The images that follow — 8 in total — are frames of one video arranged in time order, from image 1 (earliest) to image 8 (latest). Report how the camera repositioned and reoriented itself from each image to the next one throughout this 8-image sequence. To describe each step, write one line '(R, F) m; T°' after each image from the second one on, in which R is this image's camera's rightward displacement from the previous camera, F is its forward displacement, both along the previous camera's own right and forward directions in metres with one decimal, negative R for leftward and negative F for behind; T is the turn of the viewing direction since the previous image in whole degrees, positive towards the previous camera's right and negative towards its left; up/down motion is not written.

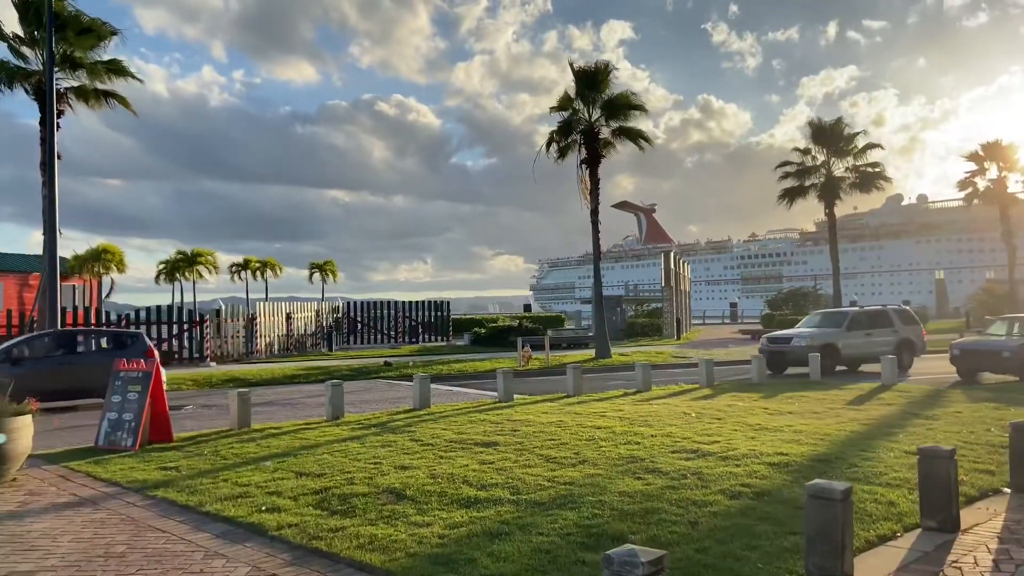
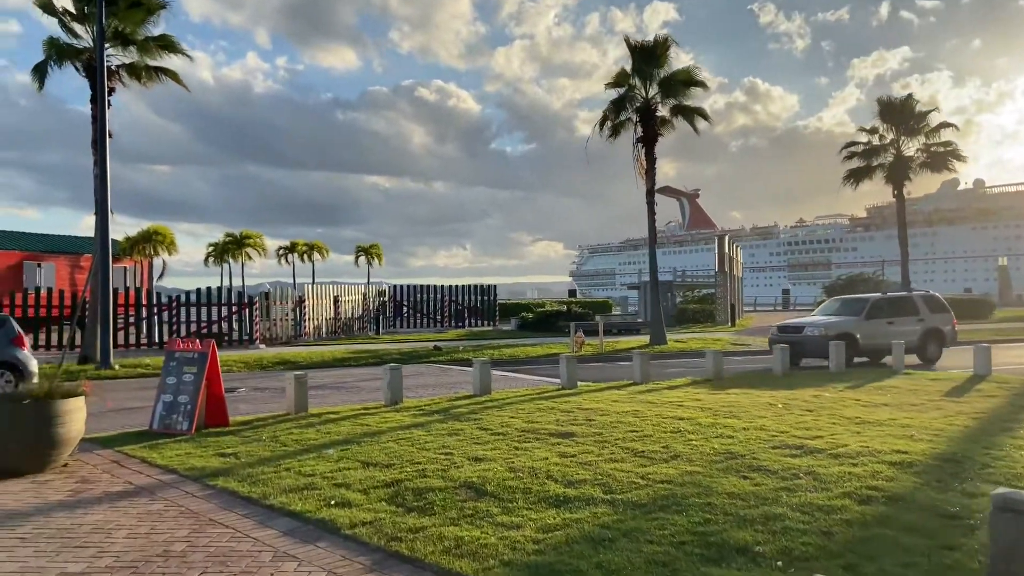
(-0.5, +0.7) m; -3°
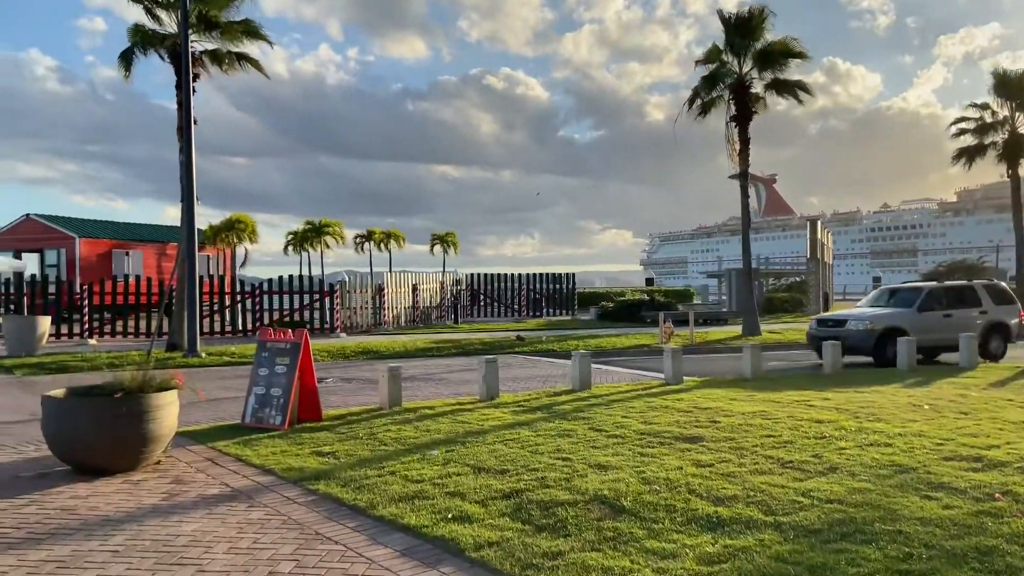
(-0.5, +0.8) m; -5°
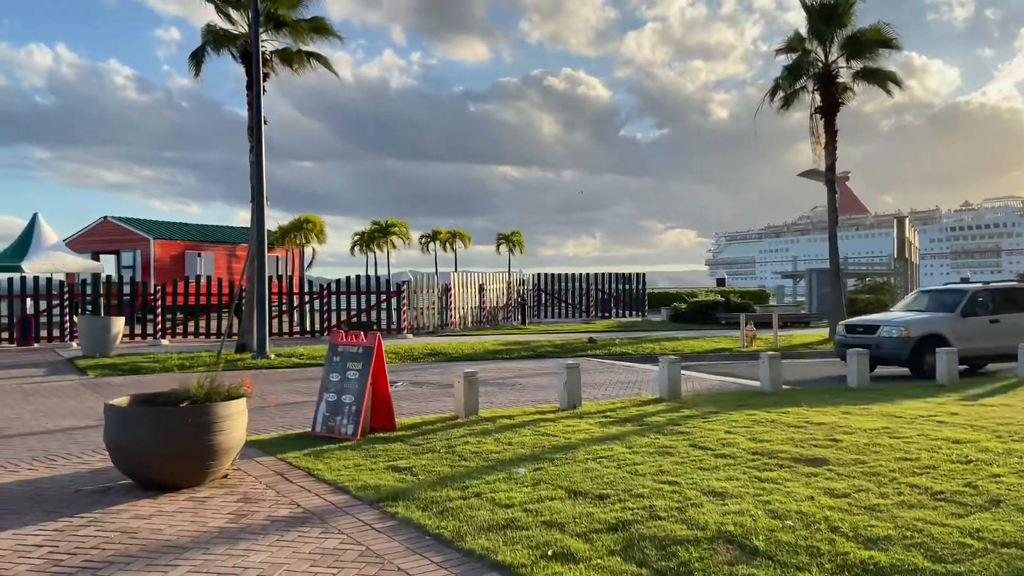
(-0.3, +0.7) m; -5°
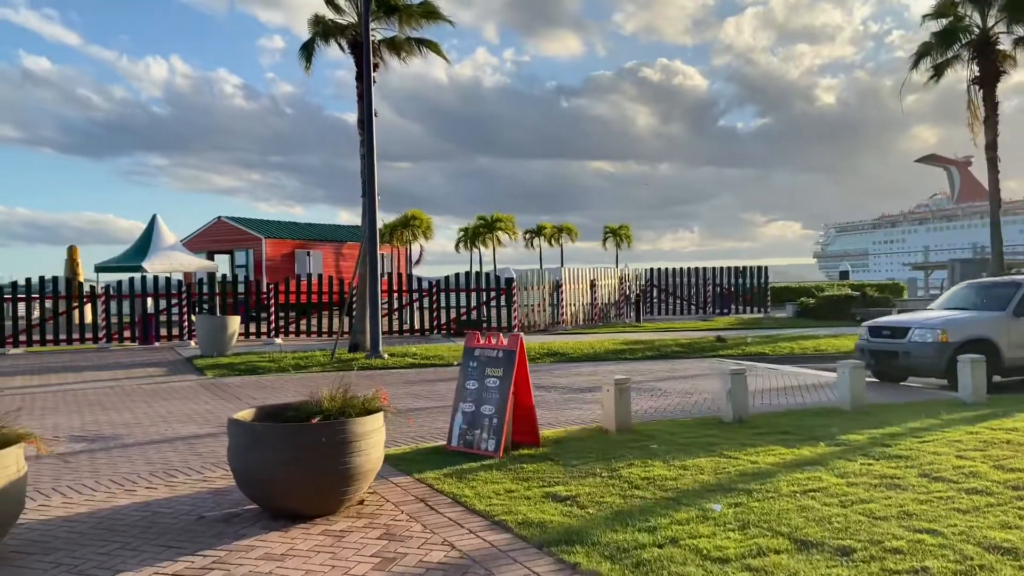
(-0.7, +1.2) m; -7°
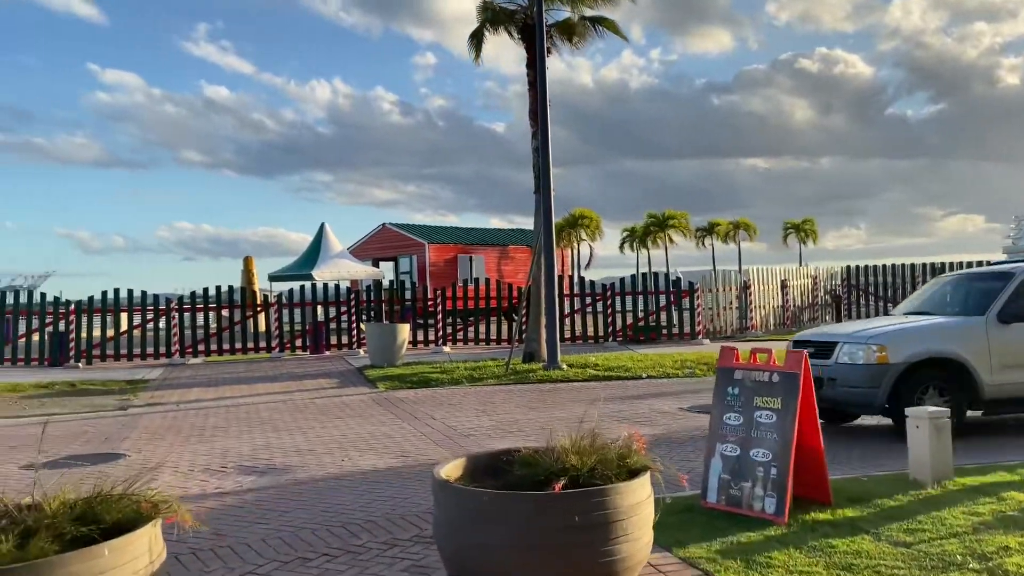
(-0.9, +1.9) m; -11°
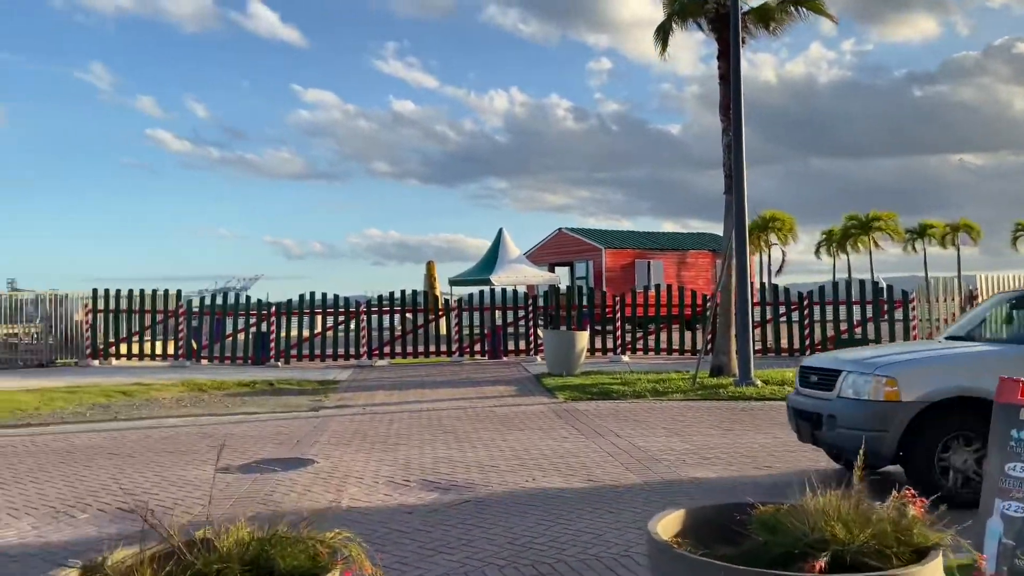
(-0.3, +0.7) m; -13°
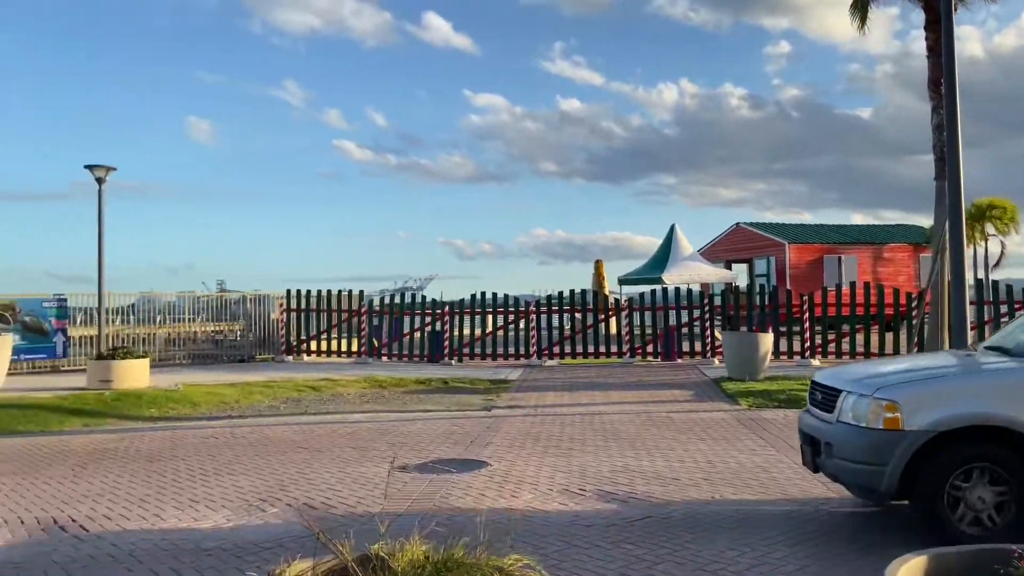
(-0.1, +0.4) m; -12°
